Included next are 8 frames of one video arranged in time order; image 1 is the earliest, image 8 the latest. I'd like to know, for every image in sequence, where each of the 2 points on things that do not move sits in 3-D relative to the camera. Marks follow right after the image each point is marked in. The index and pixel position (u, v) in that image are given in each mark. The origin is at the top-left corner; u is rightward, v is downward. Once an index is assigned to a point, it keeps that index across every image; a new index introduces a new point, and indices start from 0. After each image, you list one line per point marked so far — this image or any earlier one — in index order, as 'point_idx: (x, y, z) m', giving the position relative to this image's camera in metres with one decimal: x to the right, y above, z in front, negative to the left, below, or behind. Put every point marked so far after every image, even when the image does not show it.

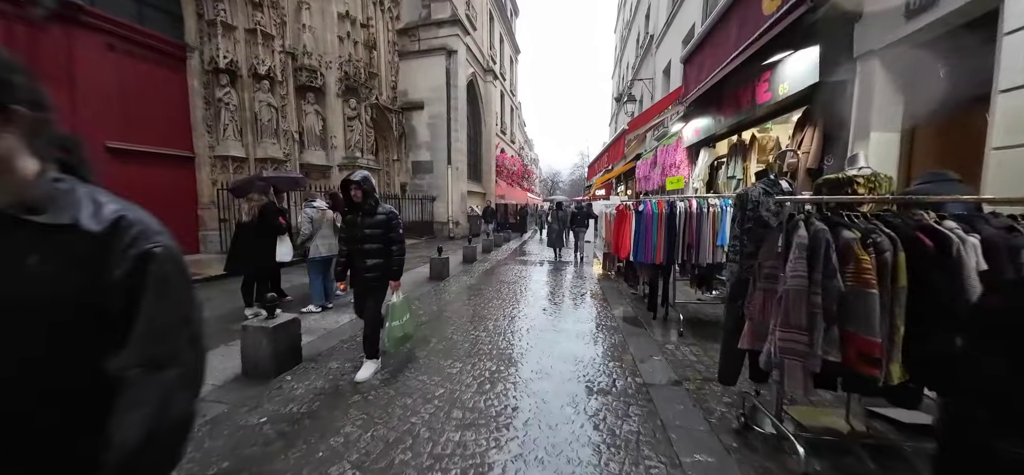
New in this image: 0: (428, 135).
0: (-3.6, +4.4, +14.6) m
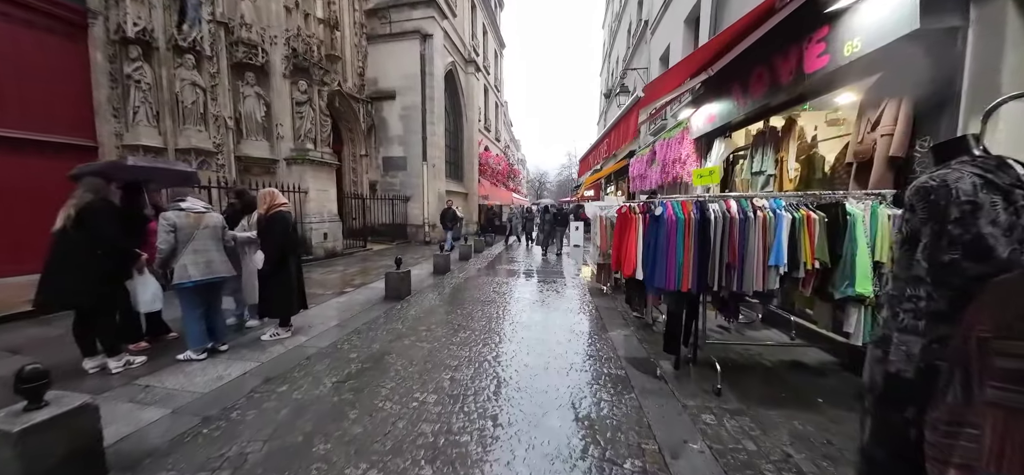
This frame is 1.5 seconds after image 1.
0: (-4.3, +4.2, +13.1) m
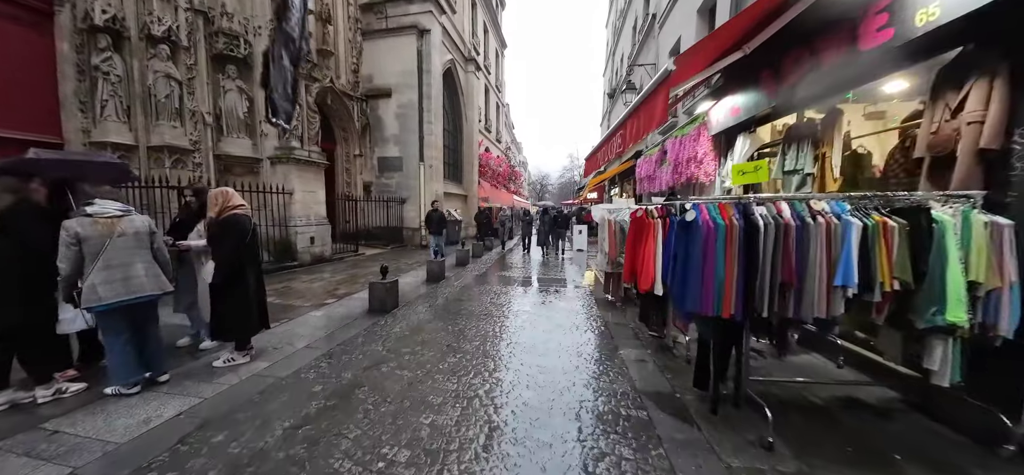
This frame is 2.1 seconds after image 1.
0: (-4.3, +4.1, +12.5) m
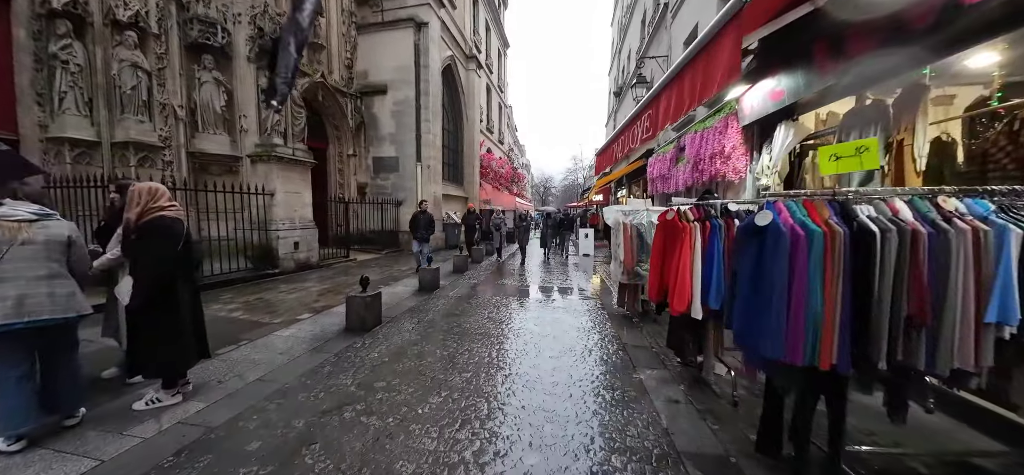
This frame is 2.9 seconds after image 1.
0: (-4.2, +3.9, +11.9) m
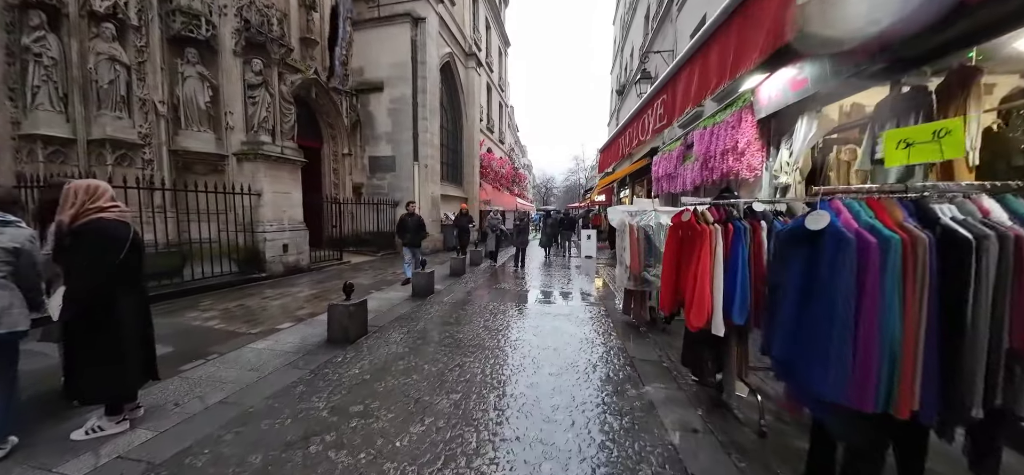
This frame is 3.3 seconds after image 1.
0: (-4.2, +3.9, +11.5) m
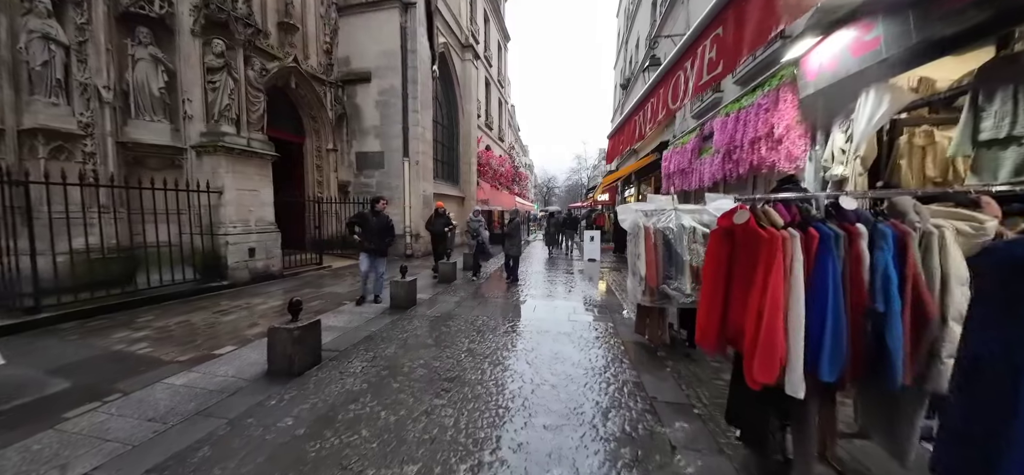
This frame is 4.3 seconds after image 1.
0: (-4.3, +3.8, +10.7) m
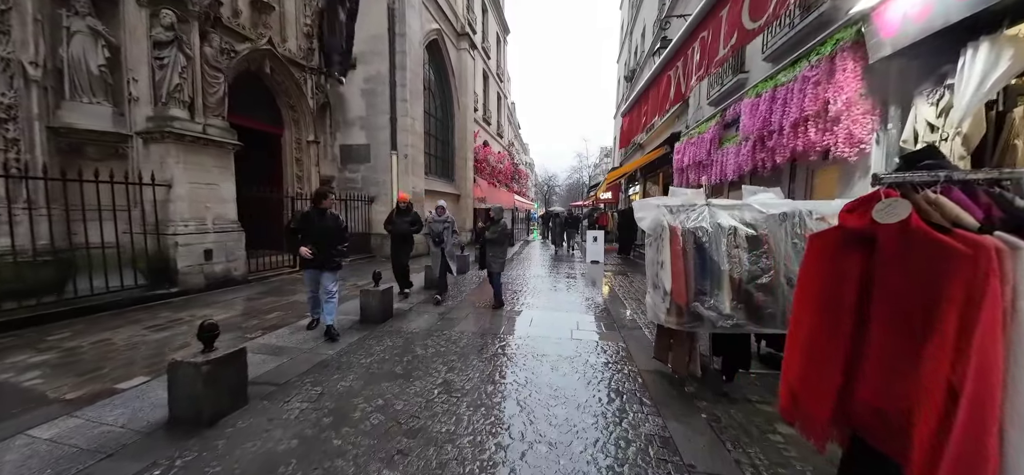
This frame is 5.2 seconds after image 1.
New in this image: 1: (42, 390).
0: (-4.4, +3.8, +9.9) m
1: (-4.0, -1.3, +2.9) m
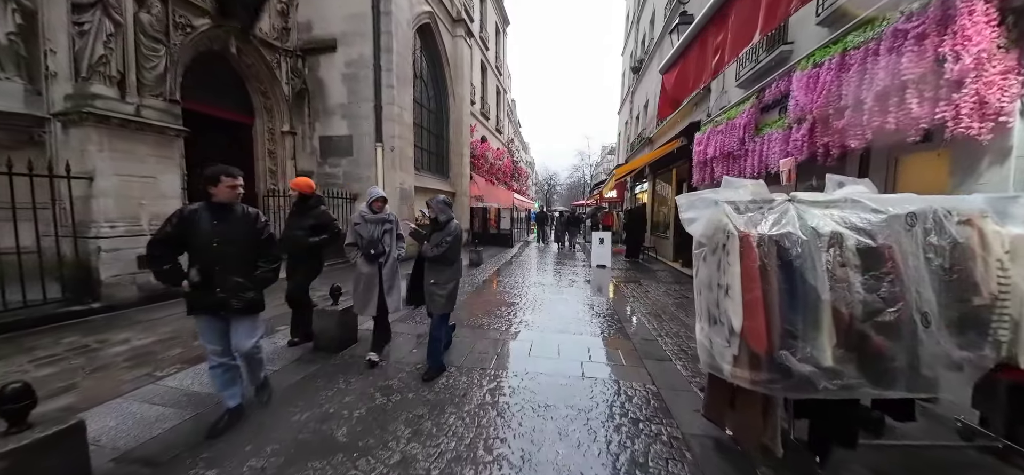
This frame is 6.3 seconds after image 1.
0: (-4.4, +3.8, +9.0) m
1: (-4.1, -1.3, +2.0) m
